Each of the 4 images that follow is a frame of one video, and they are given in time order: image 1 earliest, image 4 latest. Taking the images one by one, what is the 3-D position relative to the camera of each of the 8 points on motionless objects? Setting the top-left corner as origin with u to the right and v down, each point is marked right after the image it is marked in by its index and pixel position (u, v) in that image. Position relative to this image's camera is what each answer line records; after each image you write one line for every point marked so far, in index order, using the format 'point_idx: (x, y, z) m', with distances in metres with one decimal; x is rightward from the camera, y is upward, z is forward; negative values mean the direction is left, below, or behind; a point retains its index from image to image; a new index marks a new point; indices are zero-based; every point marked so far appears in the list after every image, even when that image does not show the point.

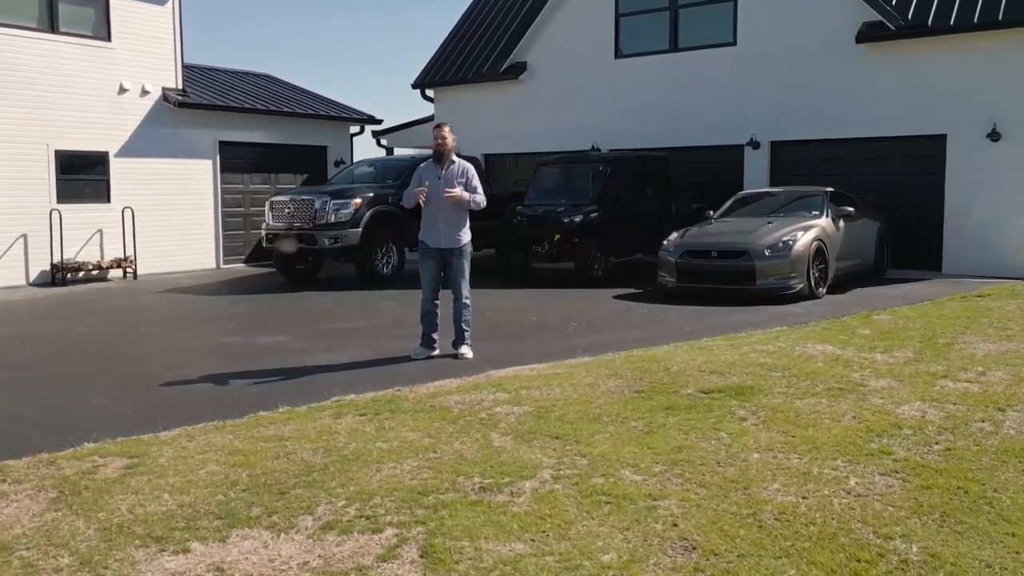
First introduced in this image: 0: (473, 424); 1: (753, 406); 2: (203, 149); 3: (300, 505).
0: (-0.2, -0.8, +5.6) m
1: (+1.5, -0.7, +5.8) m
2: (-5.6, +2.5, +17.5) m
3: (-0.9, -0.9, +4.2) m
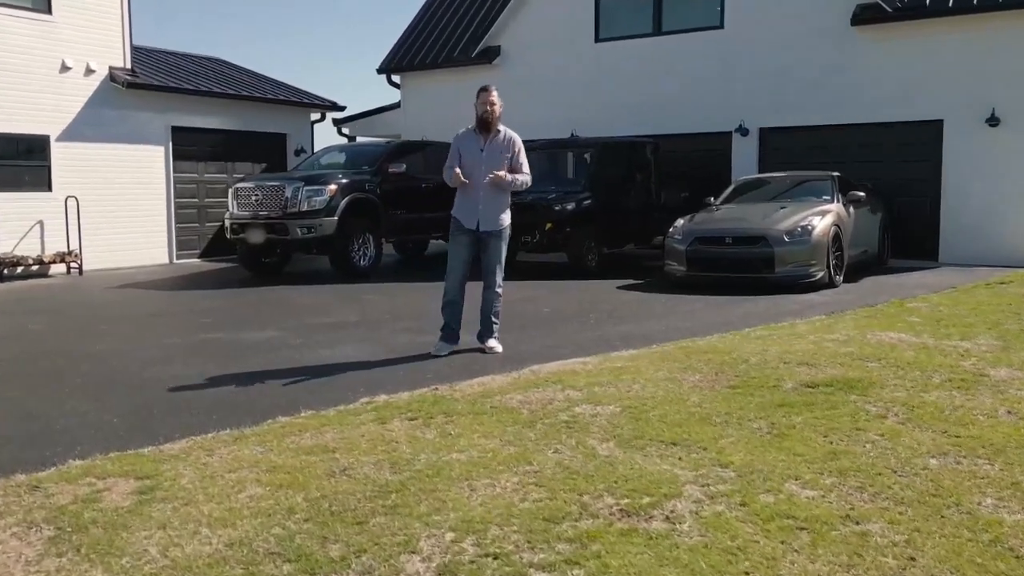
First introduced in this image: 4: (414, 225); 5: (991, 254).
0: (+0.2, -0.7, +4.6) m
1: (+1.9, -0.6, +4.9) m
2: (-6.0, +2.6, +16.1) m
3: (-0.4, -0.8, +3.1) m
4: (-1.5, +0.9, +14.4) m
5: (+6.9, +0.5, +13.8) m
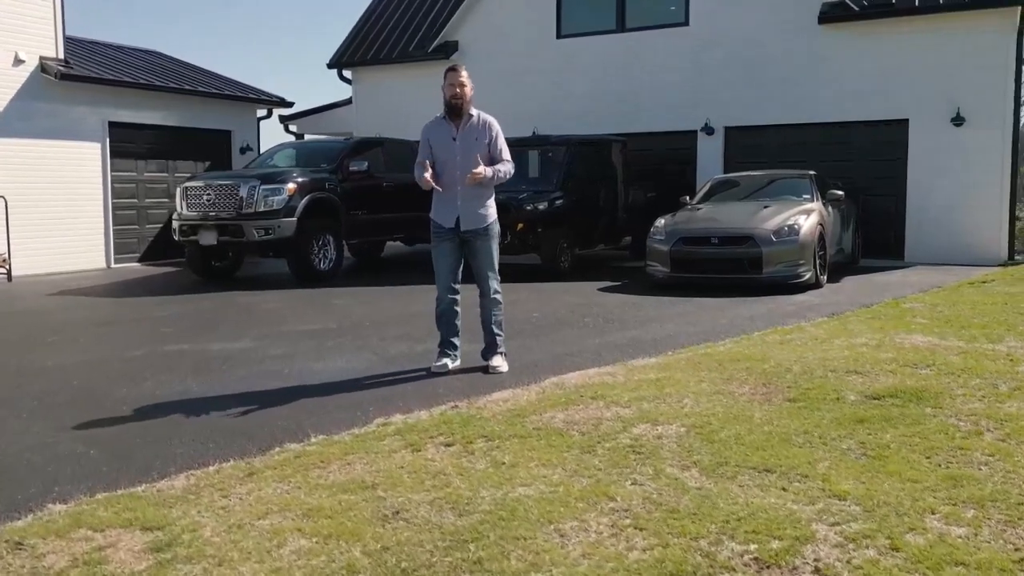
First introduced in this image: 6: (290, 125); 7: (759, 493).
0: (+0.5, -0.7, +4.0) m
1: (+2.1, -0.6, +4.5) m
2: (-6.6, +2.5, +15.1) m
3: (0.0, -0.8, +2.5) m
4: (-2.0, +0.9, +13.7) m
5: (+6.4, +0.5, +13.7) m
6: (-4.5, +3.3, +19.5) m
7: (+0.9, -0.7, +3.4) m
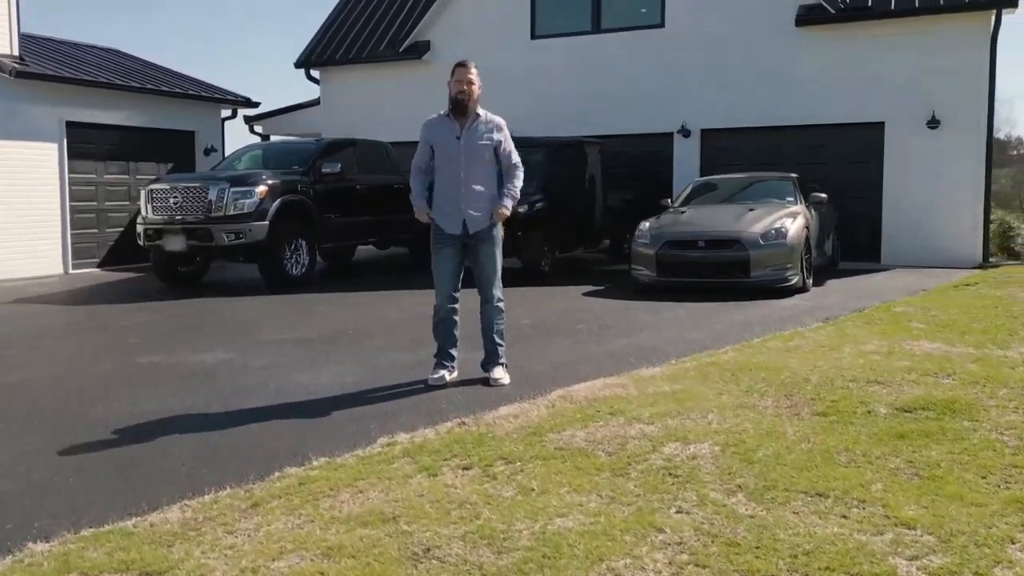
0: (+0.6, -0.7, +3.7) m
1: (+2.2, -0.6, +4.3) m
2: (-7.0, +2.4, +14.5) m
3: (+0.1, -0.9, +2.2) m
4: (-2.3, +0.8, +13.3) m
5: (+6.1, +0.5, +13.7) m
6: (-5.0, +3.2, +18.9) m
7: (+1.0, -0.8, +3.2) m
